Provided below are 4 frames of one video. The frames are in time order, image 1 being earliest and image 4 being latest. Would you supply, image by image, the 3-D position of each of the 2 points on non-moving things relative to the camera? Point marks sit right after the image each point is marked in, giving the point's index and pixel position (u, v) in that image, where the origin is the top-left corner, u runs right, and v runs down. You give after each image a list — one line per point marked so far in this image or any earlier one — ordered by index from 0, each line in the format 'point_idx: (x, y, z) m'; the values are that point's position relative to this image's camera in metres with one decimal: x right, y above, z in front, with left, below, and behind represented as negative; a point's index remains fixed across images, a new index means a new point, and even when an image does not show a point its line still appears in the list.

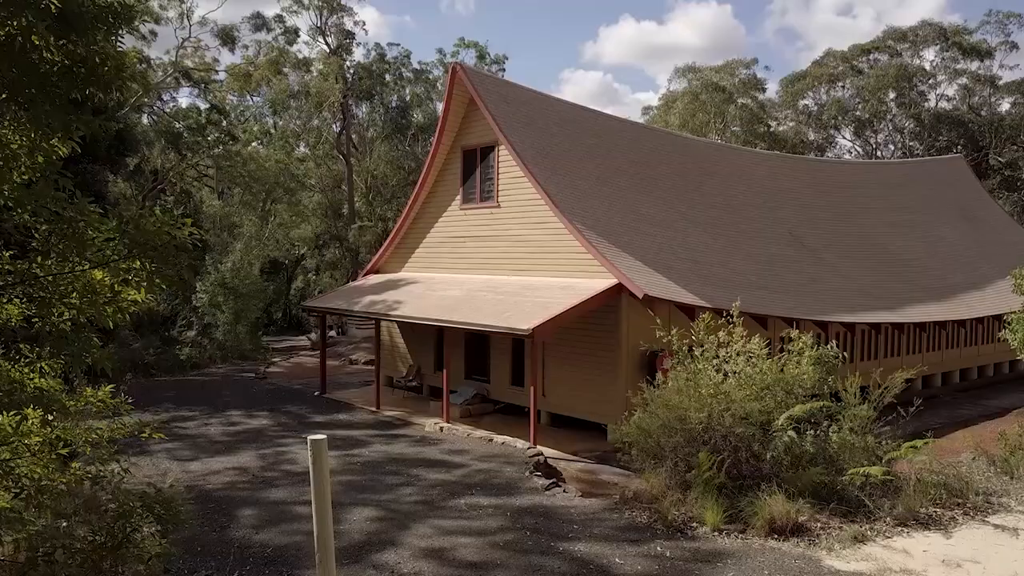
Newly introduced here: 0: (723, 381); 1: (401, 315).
0: (+2.6, -1.1, +8.7) m
1: (-2.4, -0.6, +15.0) m
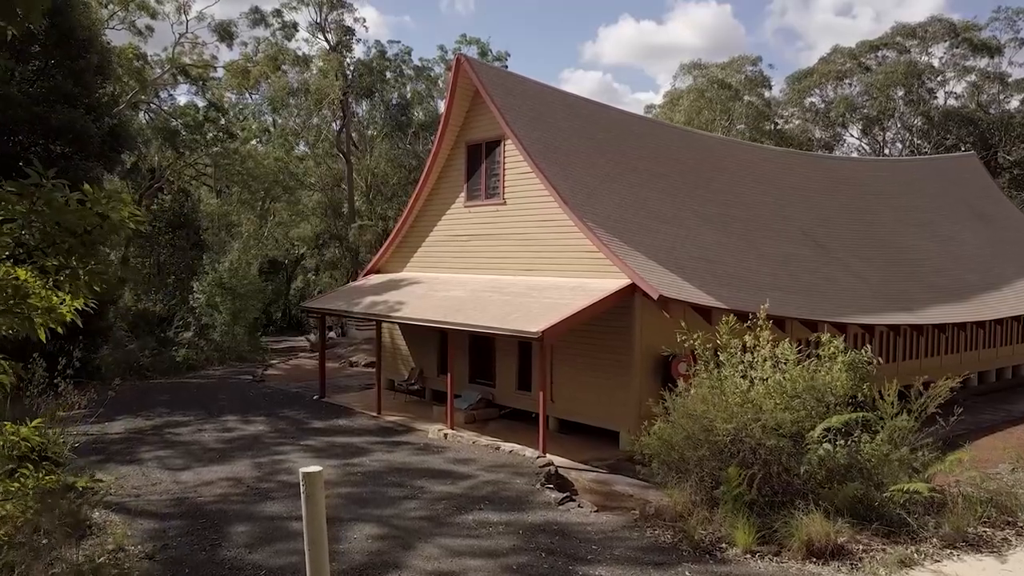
0: (+2.7, -1.2, +8.1) m
1: (-2.2, -0.6, +14.3) m
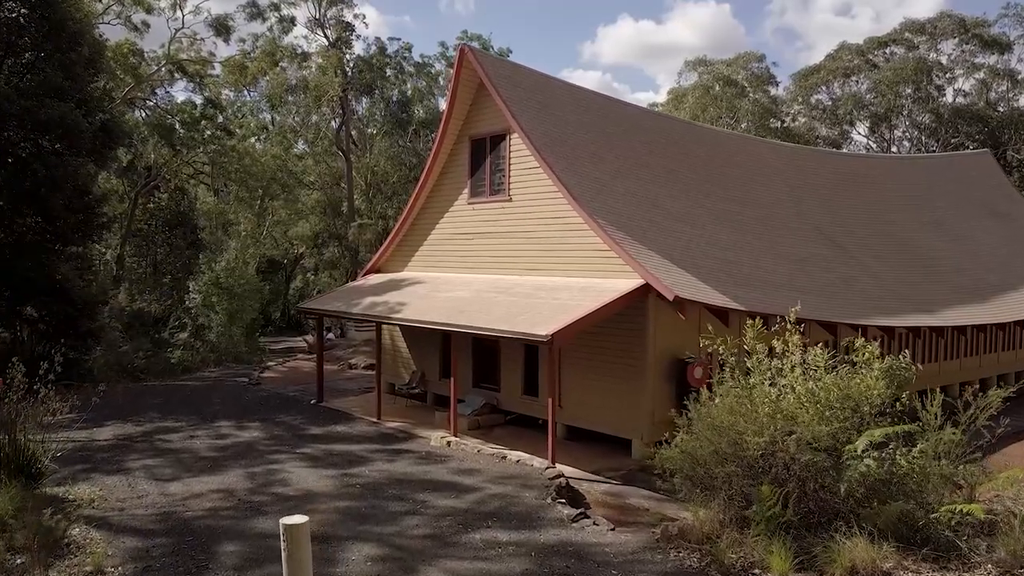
0: (+2.8, -1.2, +7.5) m
1: (-2.1, -0.6, +13.7) m
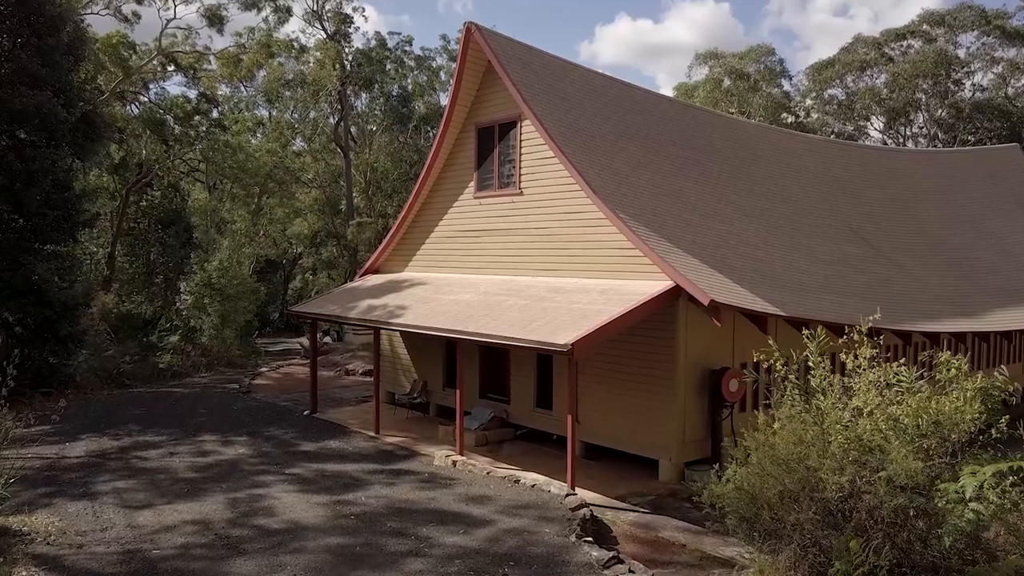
0: (+3.1, -1.2, +6.2) m
1: (-1.9, -0.6, +12.4) m
